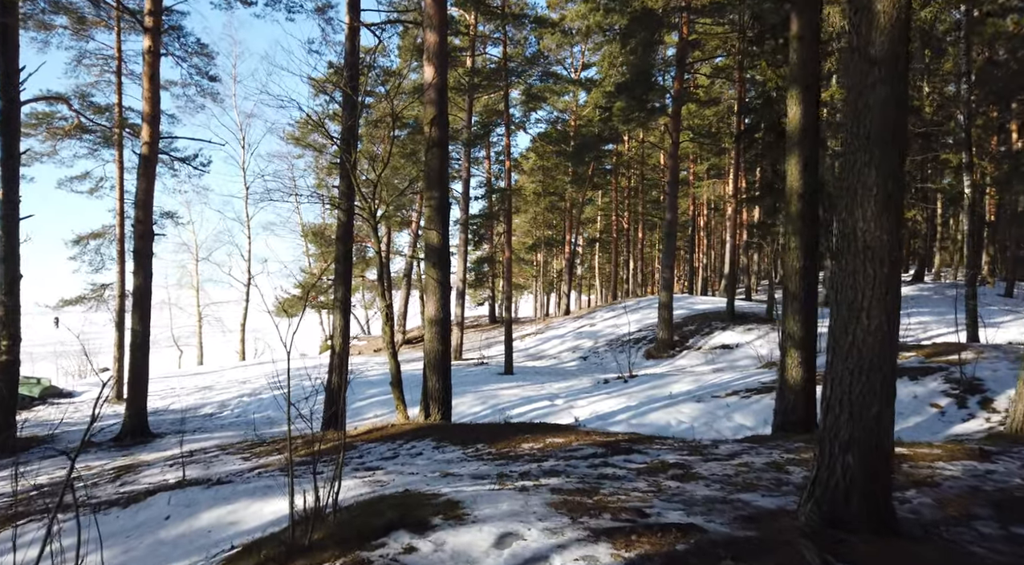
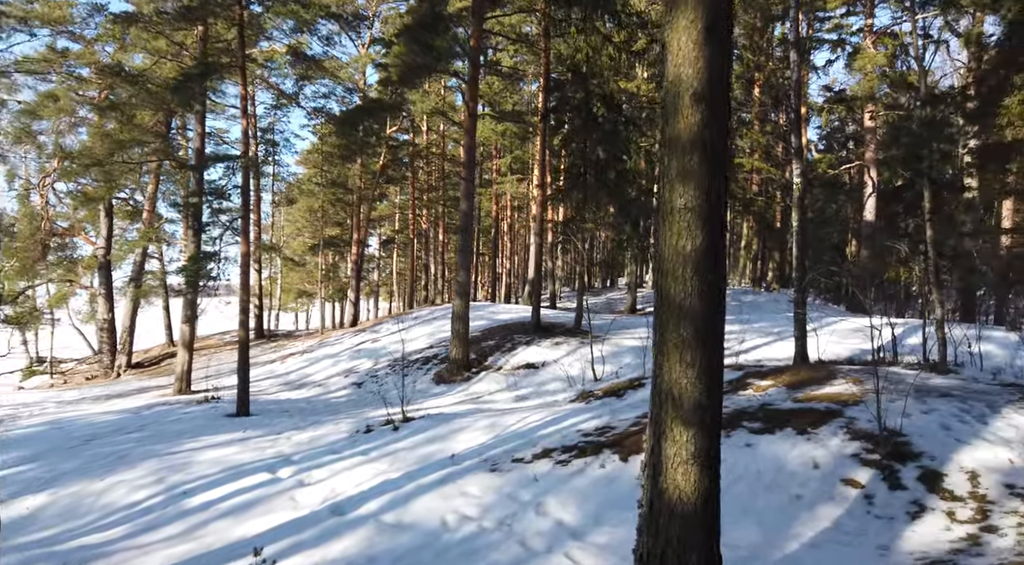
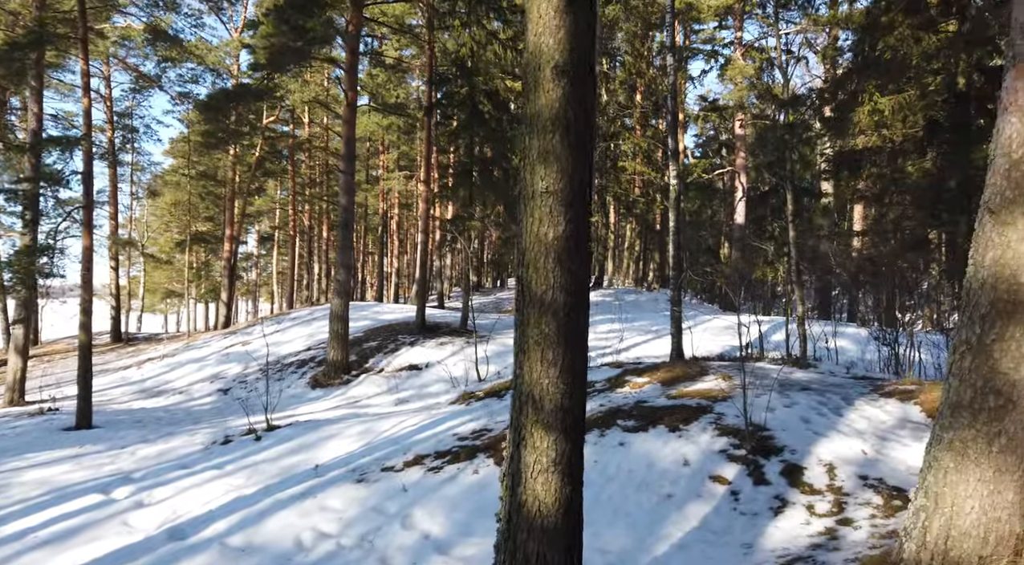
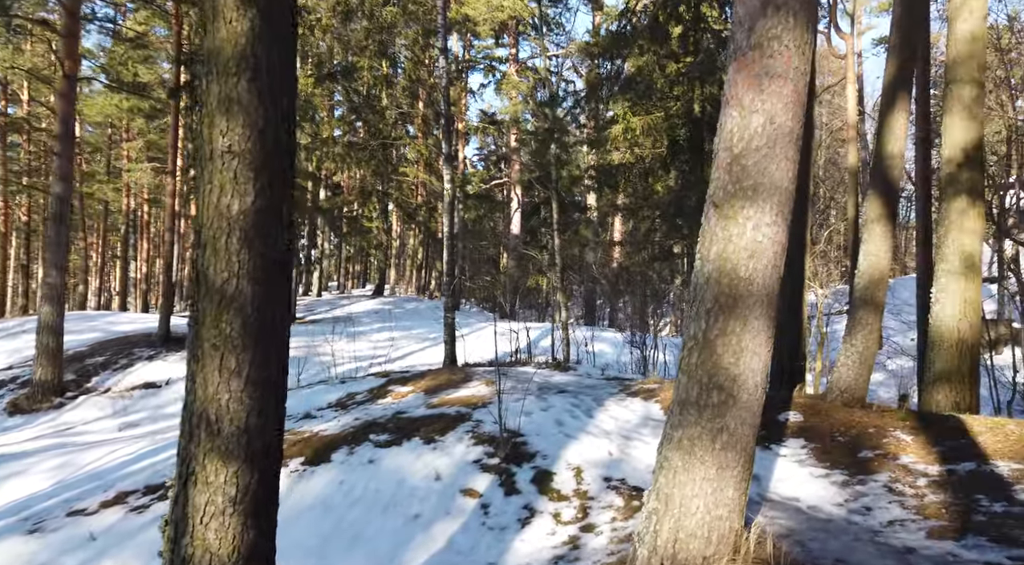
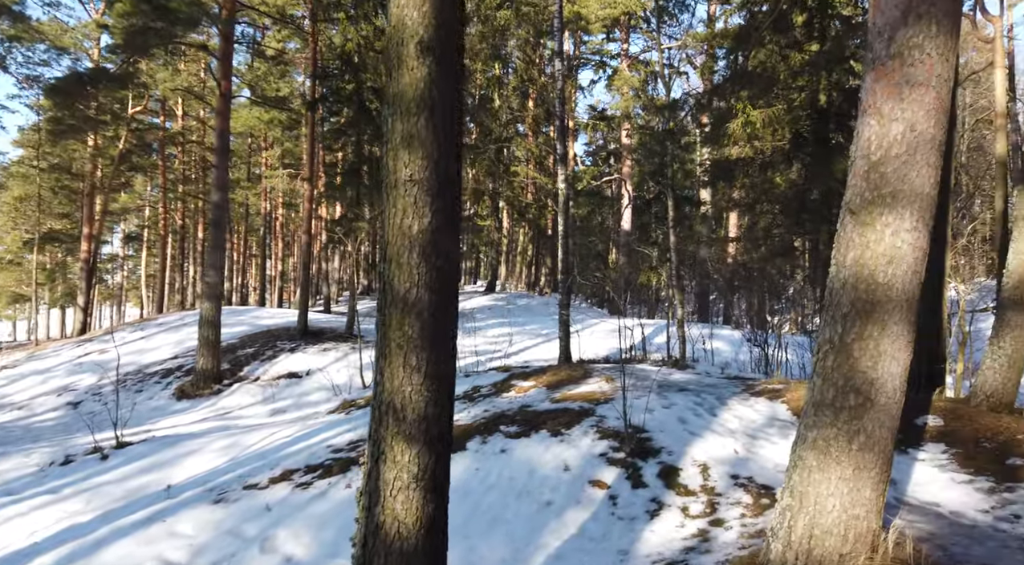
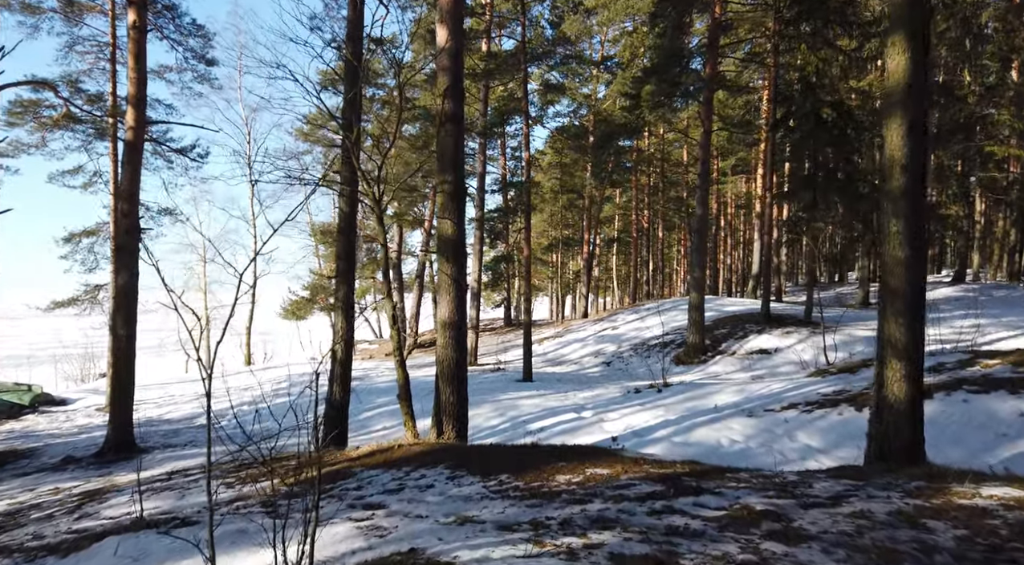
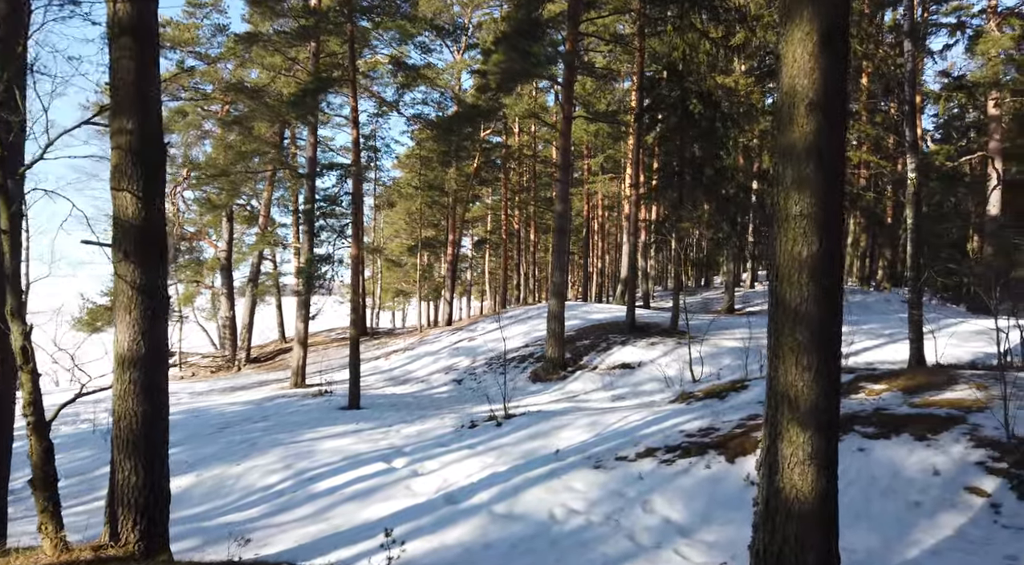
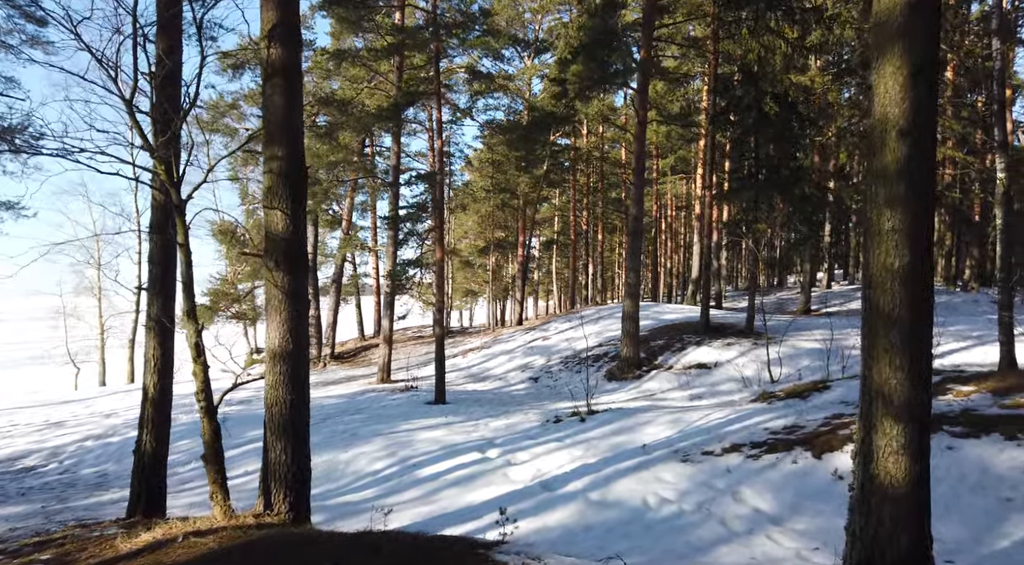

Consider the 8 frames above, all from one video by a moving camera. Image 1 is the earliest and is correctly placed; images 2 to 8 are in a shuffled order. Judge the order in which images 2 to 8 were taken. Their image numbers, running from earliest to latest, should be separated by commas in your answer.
6, 8, 7, 2, 3, 5, 4
